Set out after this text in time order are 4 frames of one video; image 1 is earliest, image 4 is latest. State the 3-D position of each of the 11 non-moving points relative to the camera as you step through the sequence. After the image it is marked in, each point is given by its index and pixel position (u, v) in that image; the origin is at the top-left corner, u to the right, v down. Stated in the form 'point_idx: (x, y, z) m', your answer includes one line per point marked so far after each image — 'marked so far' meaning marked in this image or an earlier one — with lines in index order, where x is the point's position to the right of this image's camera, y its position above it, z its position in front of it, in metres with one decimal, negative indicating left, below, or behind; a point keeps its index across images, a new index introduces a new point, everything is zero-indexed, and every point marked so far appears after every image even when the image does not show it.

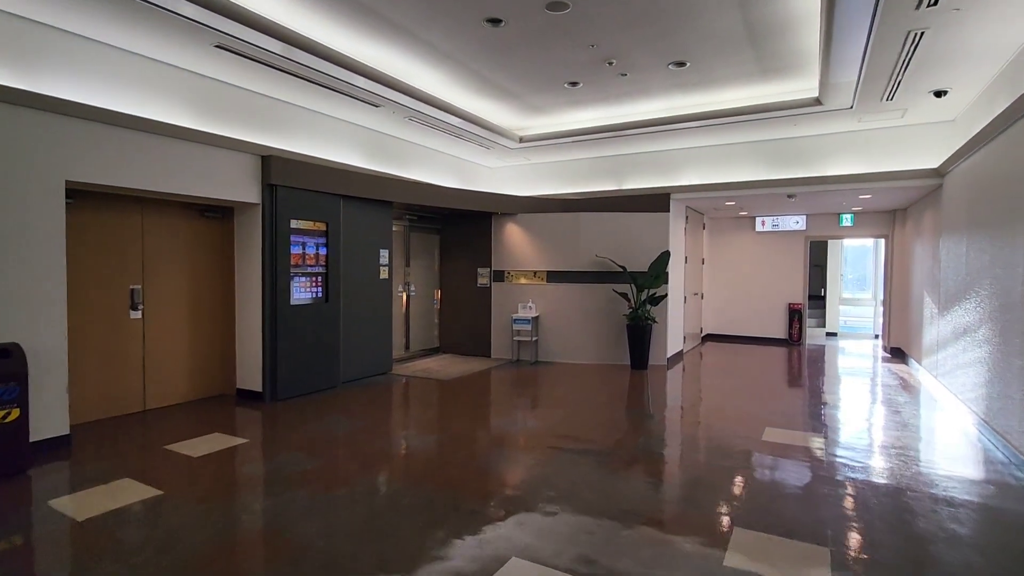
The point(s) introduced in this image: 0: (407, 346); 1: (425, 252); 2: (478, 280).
0: (-1.8, -1.0, +9.3) m
1: (-1.6, +0.6, +9.7) m
2: (-0.6, +0.1, +9.6) m
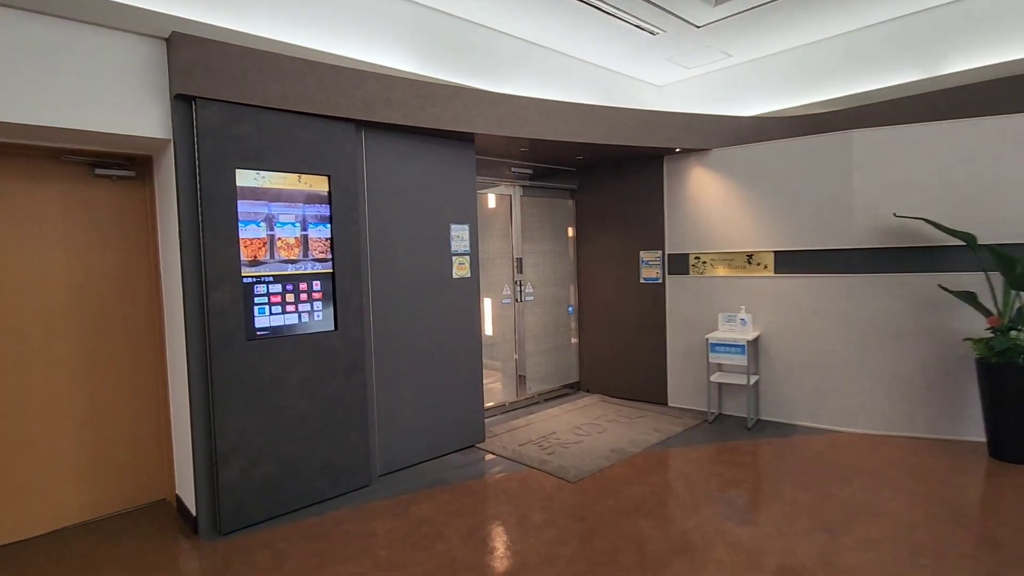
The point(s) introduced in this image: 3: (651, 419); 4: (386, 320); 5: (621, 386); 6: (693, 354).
0: (+0.1, -1.0, +5.7) m
1: (+0.4, +0.6, +5.9) m
2: (+1.4, +0.2, +5.6) m
3: (+1.3, -1.2, +5.0) m
4: (-0.9, -0.2, +3.9) m
5: (+1.2, -1.1, +5.8) m
6: (+1.8, -0.7, +5.3) m
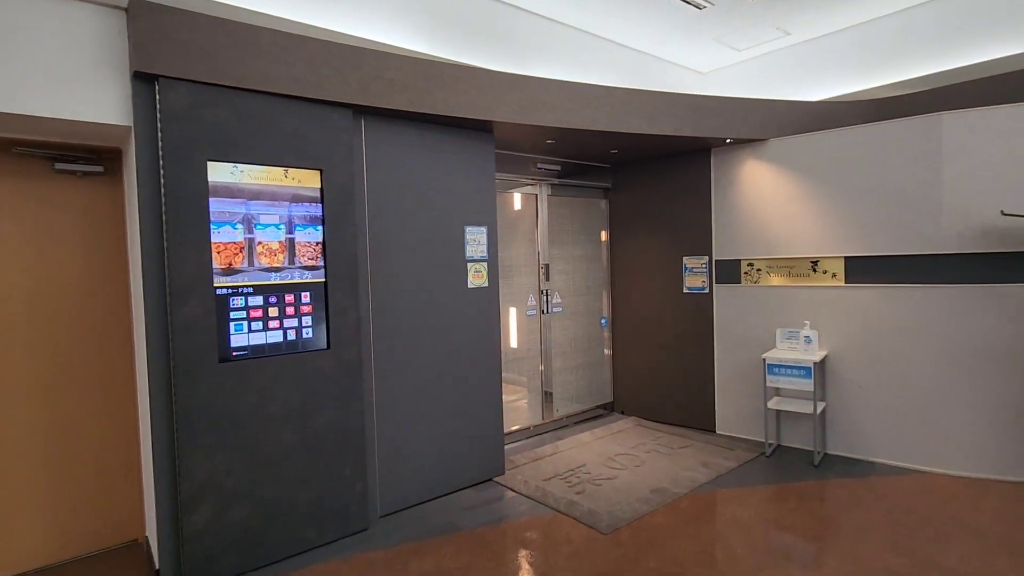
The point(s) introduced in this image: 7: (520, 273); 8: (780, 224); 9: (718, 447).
0: (+0.4, -1.1, +5.1) m
1: (+0.7, +0.6, +5.3) m
2: (+1.6, +0.1, +5.0) m
3: (+1.5, -1.3, +4.4) m
4: (-0.8, -0.3, +3.4) m
5: (+1.4, -1.2, +5.2) m
6: (+2.0, -0.8, +4.6) m
7: (+0.1, +0.1, +4.9) m
8: (+2.2, +0.5, +4.4) m
9: (+1.7, -1.3, +4.4) m
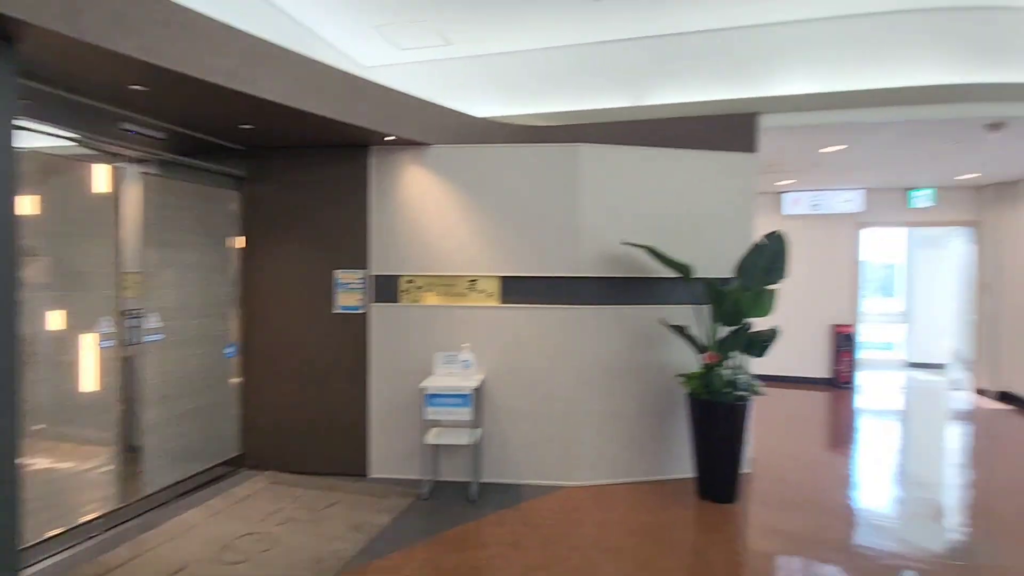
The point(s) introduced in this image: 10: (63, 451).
0: (-2.5, -1.2, +3.5) m
1: (-2.3, +0.4, +3.9) m
2: (-1.4, -0.1, +4.1) m
3: (-1.1, -1.5, +3.6) m
4: (-2.4, -0.4, +1.5) m
5: (-1.6, -1.3, +4.2) m
6: (-0.8, -0.9, +4.1) m
7: (-2.6, 0.0, +3.2) m
8: (-0.5, +0.4, +4.1) m
9: (-1.0, -1.5, +3.7) m
10: (-2.6, -0.9, +3.1) m
